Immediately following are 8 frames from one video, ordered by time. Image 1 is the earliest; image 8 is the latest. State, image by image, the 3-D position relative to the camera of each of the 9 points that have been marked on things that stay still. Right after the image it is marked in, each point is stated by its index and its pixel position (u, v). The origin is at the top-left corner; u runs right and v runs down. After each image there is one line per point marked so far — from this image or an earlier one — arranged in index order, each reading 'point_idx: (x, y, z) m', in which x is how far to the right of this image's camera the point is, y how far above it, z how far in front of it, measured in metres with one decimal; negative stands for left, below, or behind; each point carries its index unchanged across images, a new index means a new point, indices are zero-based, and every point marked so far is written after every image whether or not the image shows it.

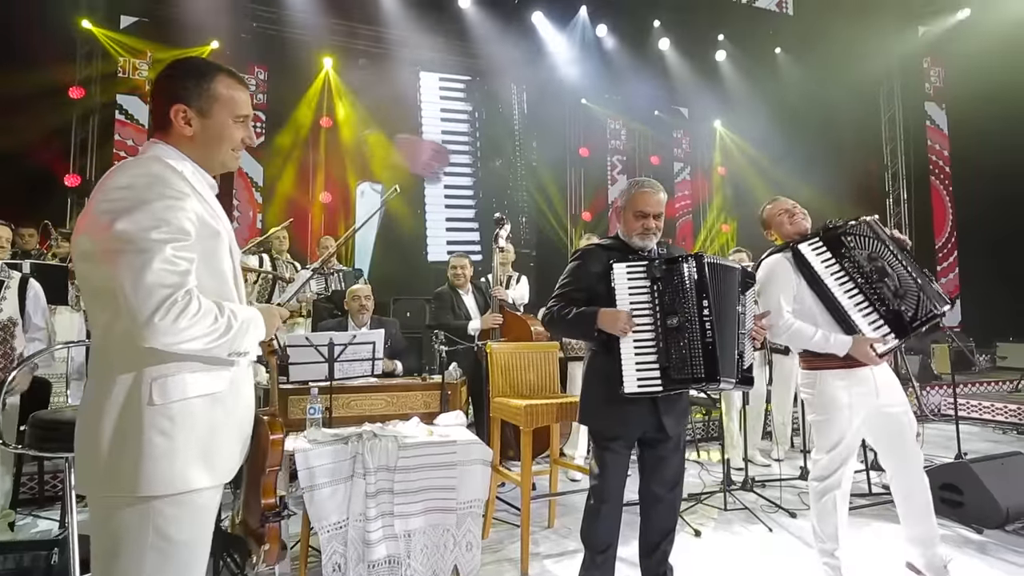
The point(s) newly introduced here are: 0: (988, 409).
0: (+5.6, -1.4, +6.3) m
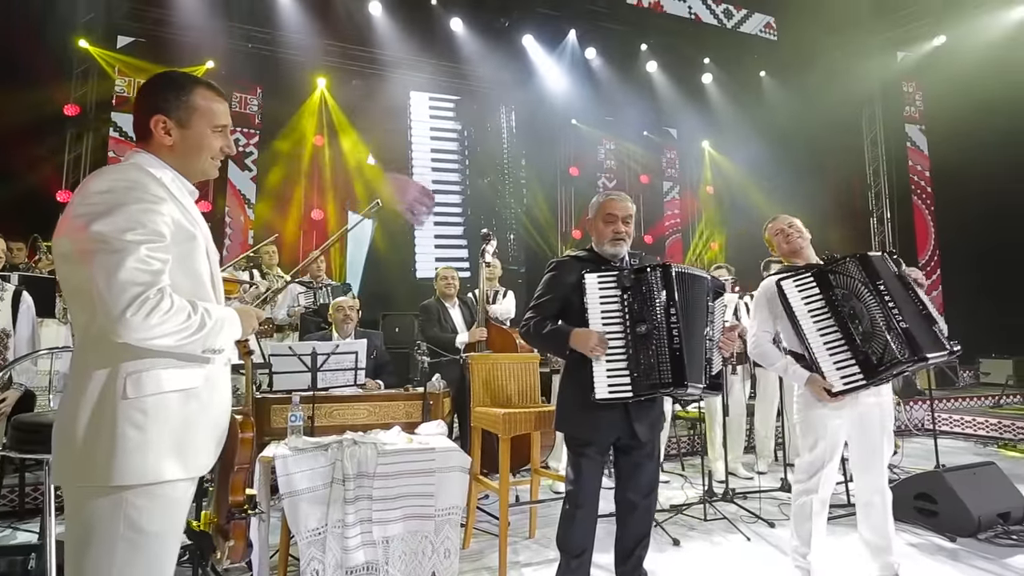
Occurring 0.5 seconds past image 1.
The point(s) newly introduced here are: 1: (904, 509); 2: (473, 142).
0: (+5.4, -1.6, +6.4) m
1: (+2.3, -1.3, +3.2) m
2: (-0.6, +2.5, +9.7) m
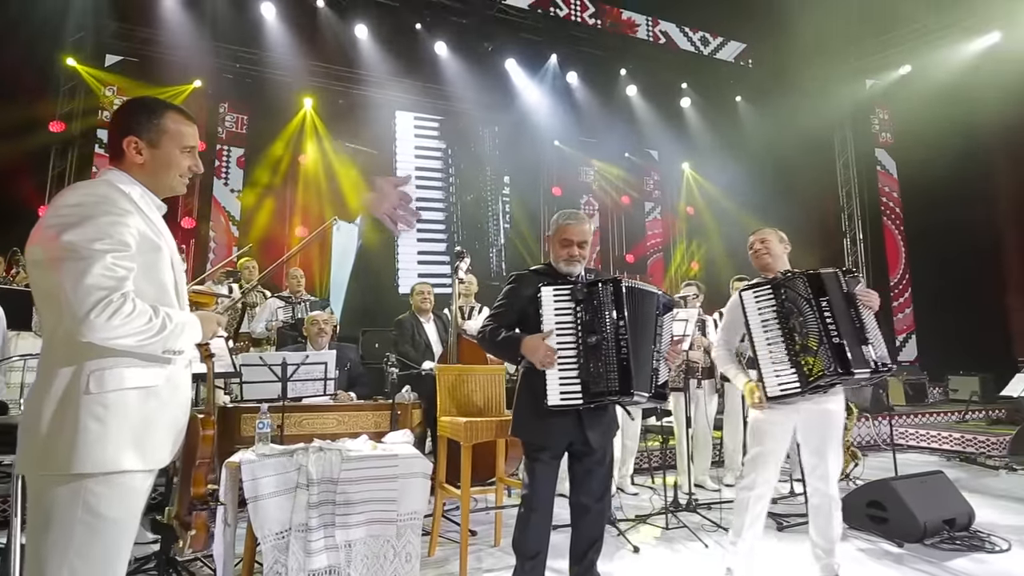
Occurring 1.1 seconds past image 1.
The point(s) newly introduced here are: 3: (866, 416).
0: (+5.2, -1.8, +6.6) m
1: (+2.1, -1.4, +3.3) m
2: (-1.0, +2.1, +9.9) m
3: (+4.5, -1.6, +6.8) m
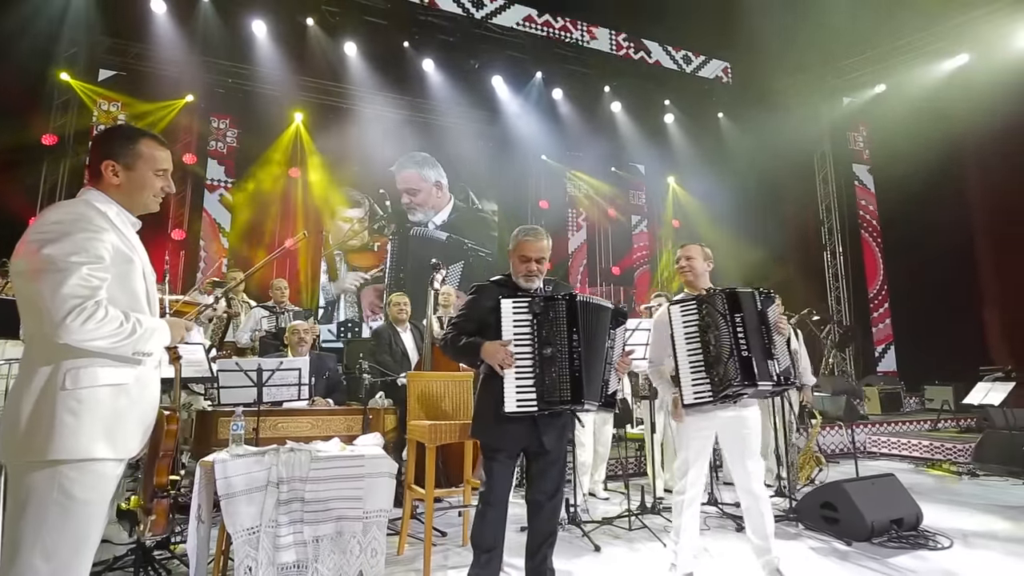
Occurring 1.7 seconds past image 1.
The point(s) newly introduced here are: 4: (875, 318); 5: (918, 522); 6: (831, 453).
0: (+4.9, -2.0, +6.7) m
1: (+1.9, -1.5, +3.5) m
2: (-1.2, +1.9, +10.1) m
3: (+4.3, -1.8, +7.0) m
4: (+7.5, -0.6, +11.1) m
5: (+2.6, -1.5, +3.4) m
6: (+4.0, -2.1, +6.8) m
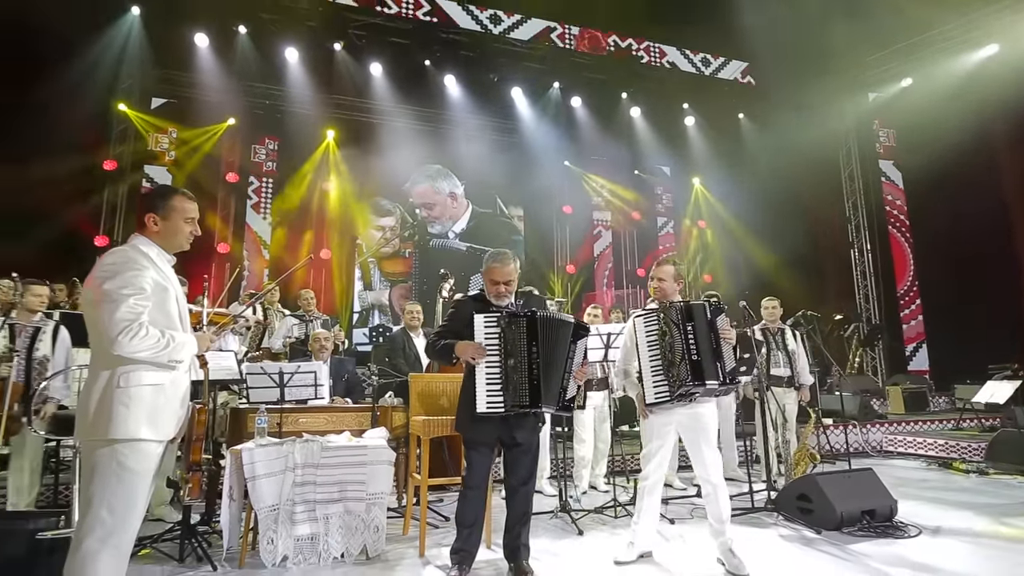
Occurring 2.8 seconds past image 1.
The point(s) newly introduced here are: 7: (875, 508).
0: (+5.1, -2.0, +6.7) m
1: (+1.9, -1.5, +3.7) m
2: (-0.8, +1.8, +10.6) m
3: (+4.5, -1.8, +7.1) m
4: (+7.9, -0.6, +10.9) m
5: (+2.5, -1.5, +3.6) m
6: (+4.2, -2.1, +6.9) m
7: (+2.4, -1.4, +3.5) m
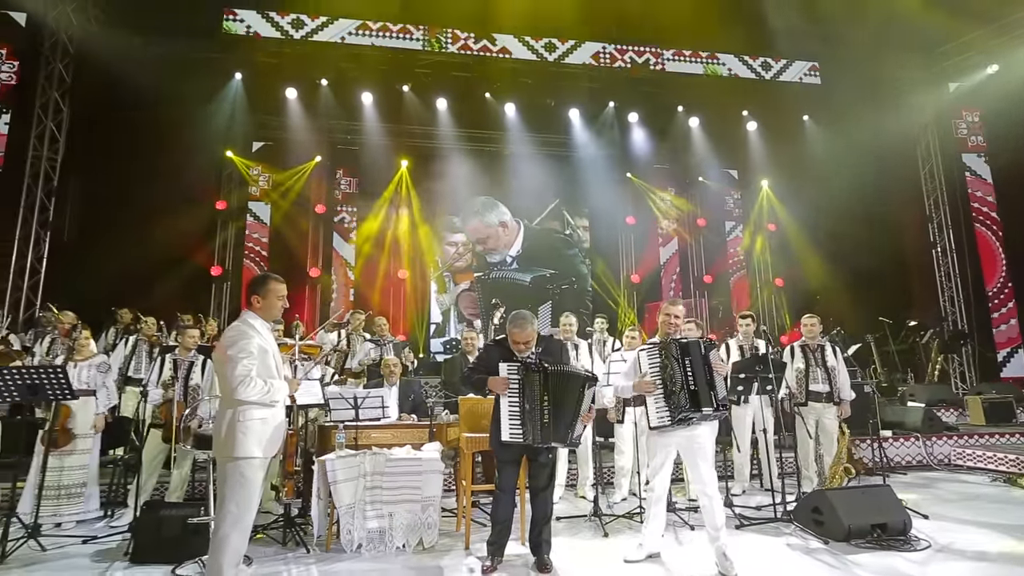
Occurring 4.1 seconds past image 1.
0: (+5.8, -2.1, +6.5) m
1: (+2.2, -1.7, +4.0) m
2: (+0.4, +1.5, +11.2) m
3: (+5.2, -1.9, +7.0) m
4: (+9.2, -0.6, +10.2) m
5: (+2.8, -1.7, +3.8) m
6: (+5.0, -2.2, +6.8) m
7: (+2.6, -1.6, +3.8) m
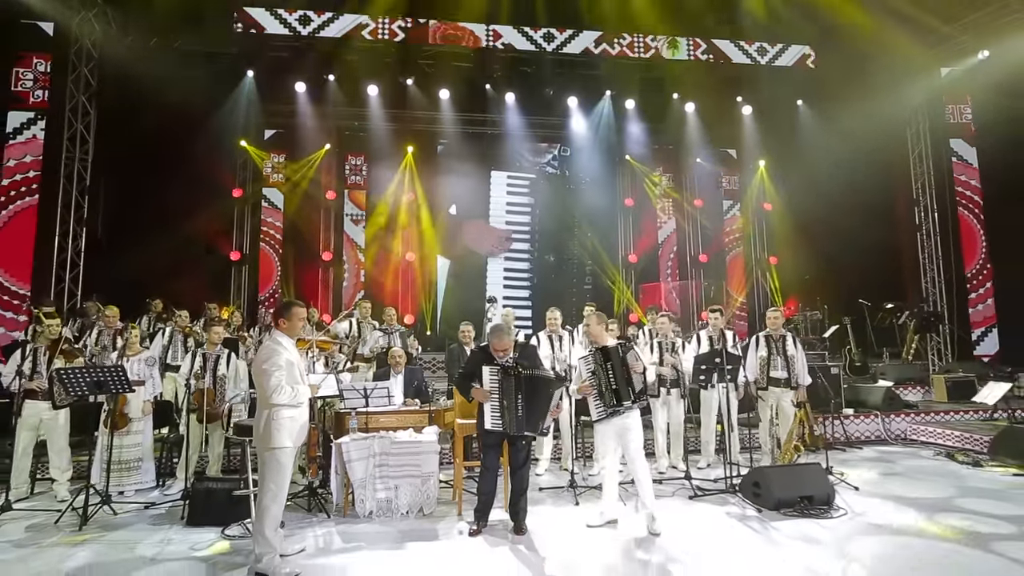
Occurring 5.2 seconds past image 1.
0: (+5.8, -2.0, +7.2) m
1: (+2.1, -1.8, +4.7) m
2: (+0.4, +1.9, +11.7) m
3: (+5.2, -1.8, +7.6) m
4: (+9.2, -0.2, +10.7) m
5: (+2.7, -1.8, +4.5) m
6: (+4.9, -2.1, +7.5) m
7: (+2.5, -1.7, +4.5) m
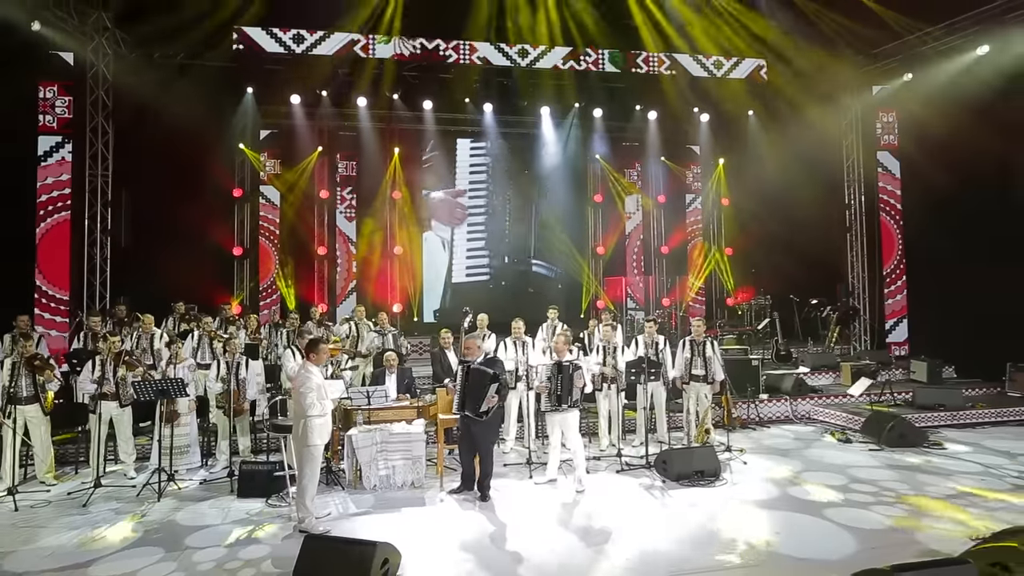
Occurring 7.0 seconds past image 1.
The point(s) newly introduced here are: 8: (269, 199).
0: (+5.3, -2.1, +8.9) m
1: (+1.7, -2.1, +6.3) m
2: (-0.1, +2.1, +13.0) m
3: (+4.7, -1.9, +9.3) m
4: (+8.7, -0.1, +12.4) m
5: (+2.3, -2.1, +6.1) m
6: (+4.5, -2.2, +9.2) m
7: (+2.2, -2.0, +6.1) m
8: (-5.4, +1.8, +12.1) m
